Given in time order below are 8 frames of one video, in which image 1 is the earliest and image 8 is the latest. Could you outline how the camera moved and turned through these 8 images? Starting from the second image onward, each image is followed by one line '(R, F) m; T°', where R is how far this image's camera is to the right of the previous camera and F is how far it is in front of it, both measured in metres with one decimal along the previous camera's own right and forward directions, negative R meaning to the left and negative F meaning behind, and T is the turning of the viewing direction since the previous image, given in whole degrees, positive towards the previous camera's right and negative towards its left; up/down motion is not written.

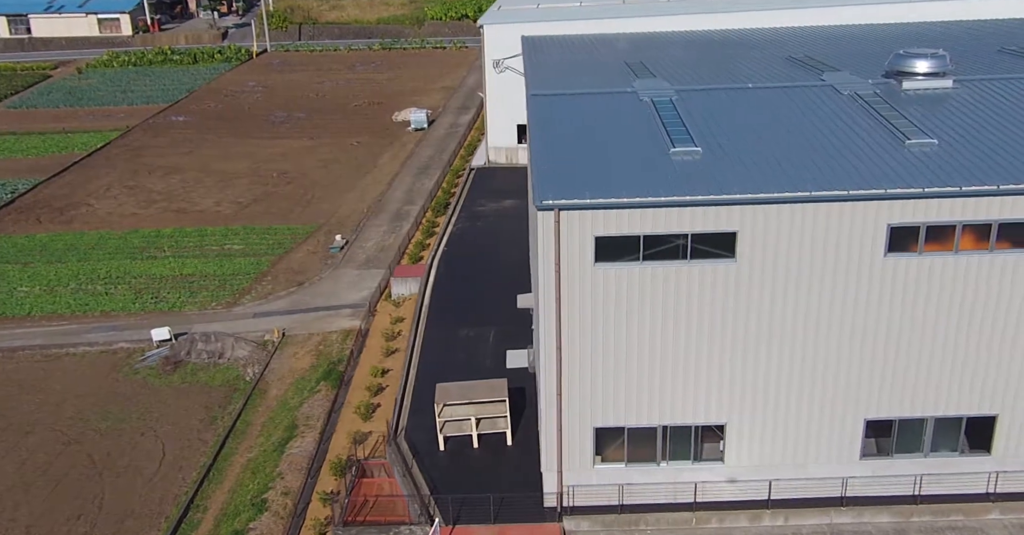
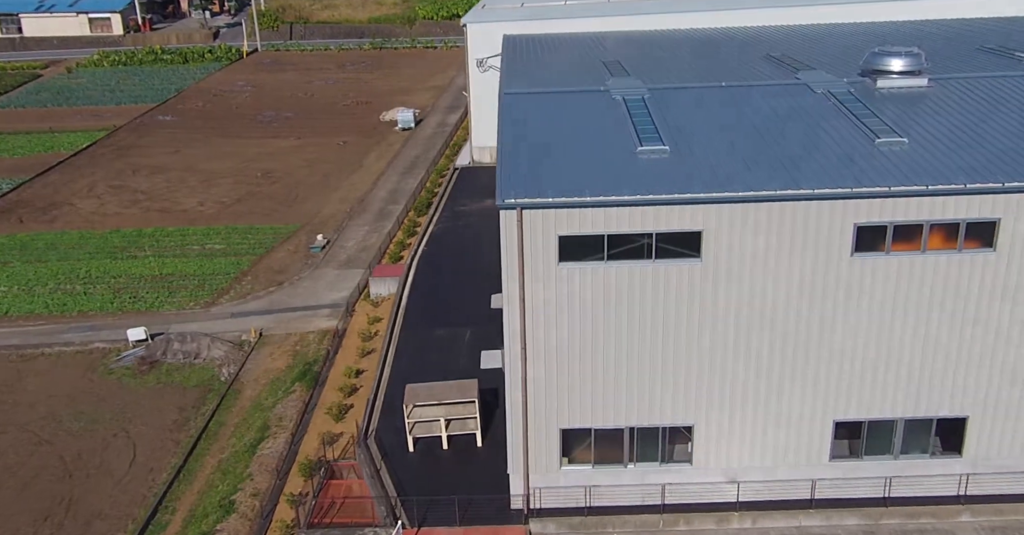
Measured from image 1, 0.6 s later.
(+0.8, +0.2) m; 0°
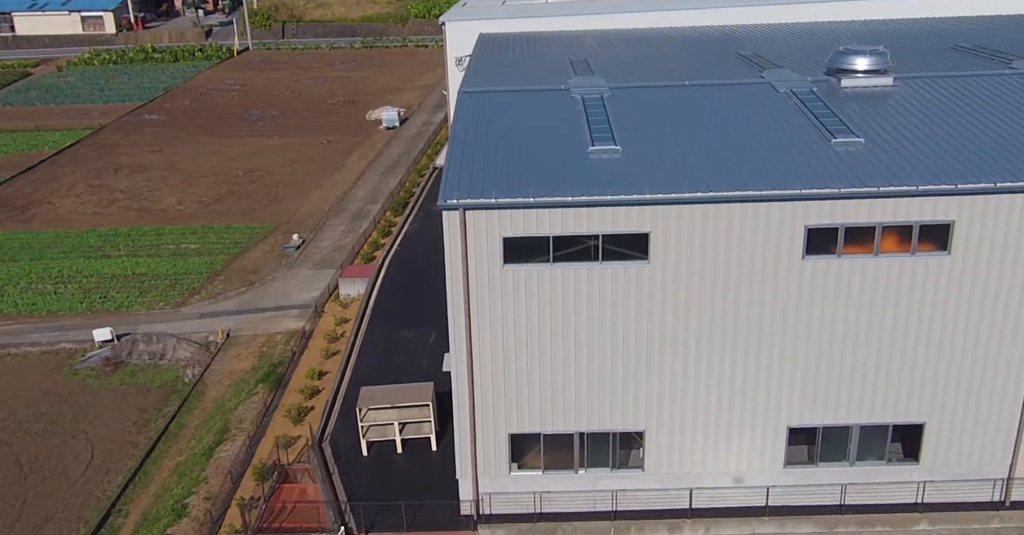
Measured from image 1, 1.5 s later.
(+1.3, +0.3) m; 0°
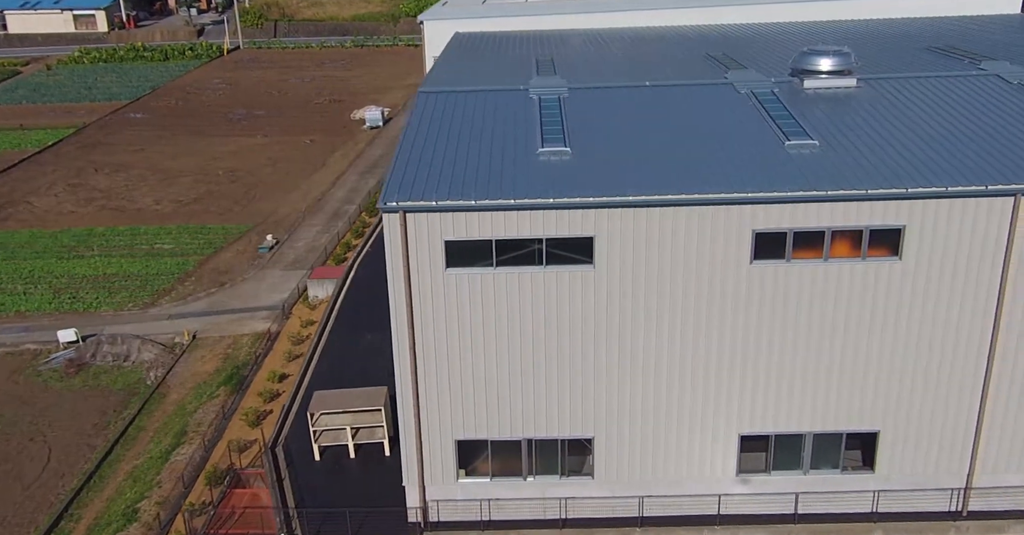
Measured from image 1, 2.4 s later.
(+1.2, +0.3) m; 0°
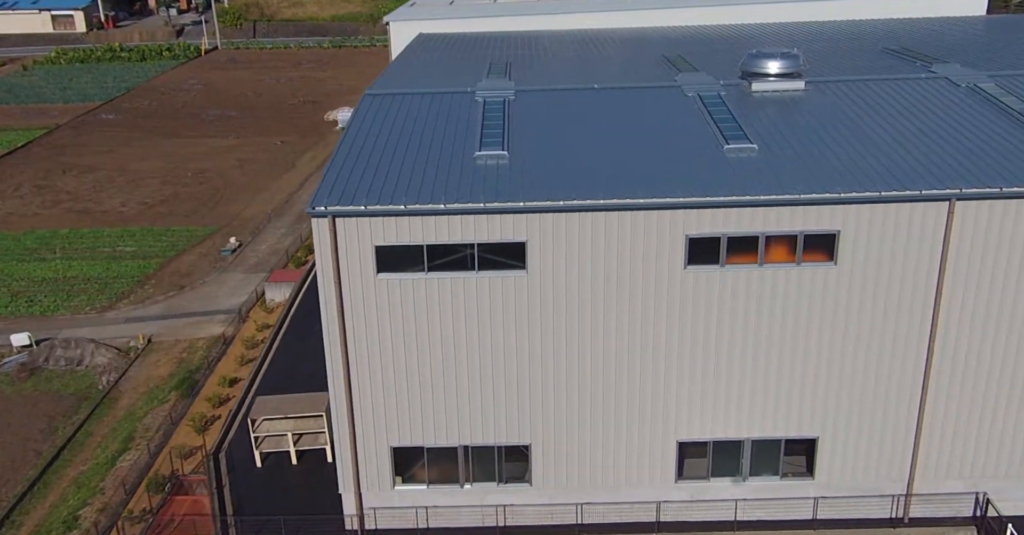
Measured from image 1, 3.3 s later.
(+1.2, +0.2) m; 0°
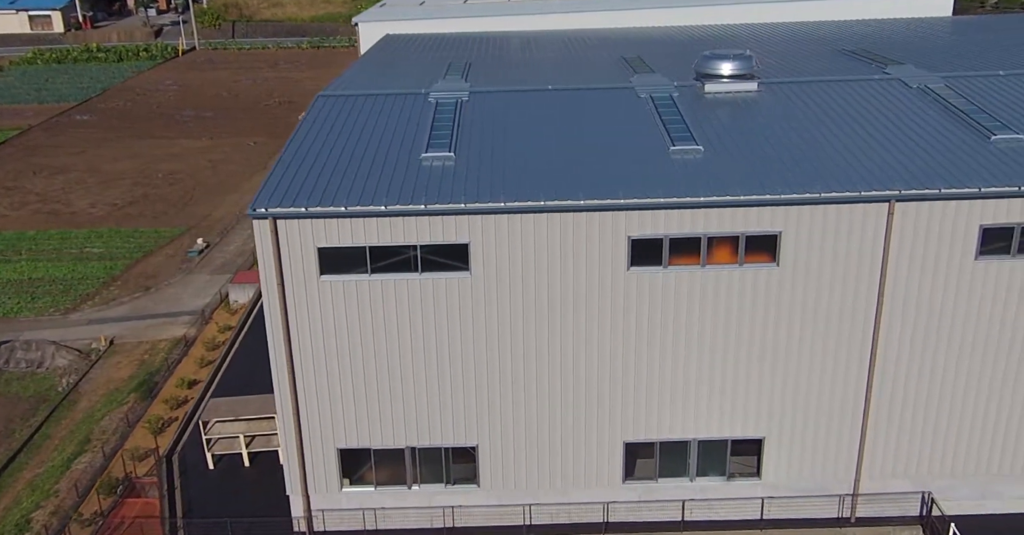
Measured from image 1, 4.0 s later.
(+0.9, 0.0) m; +1°
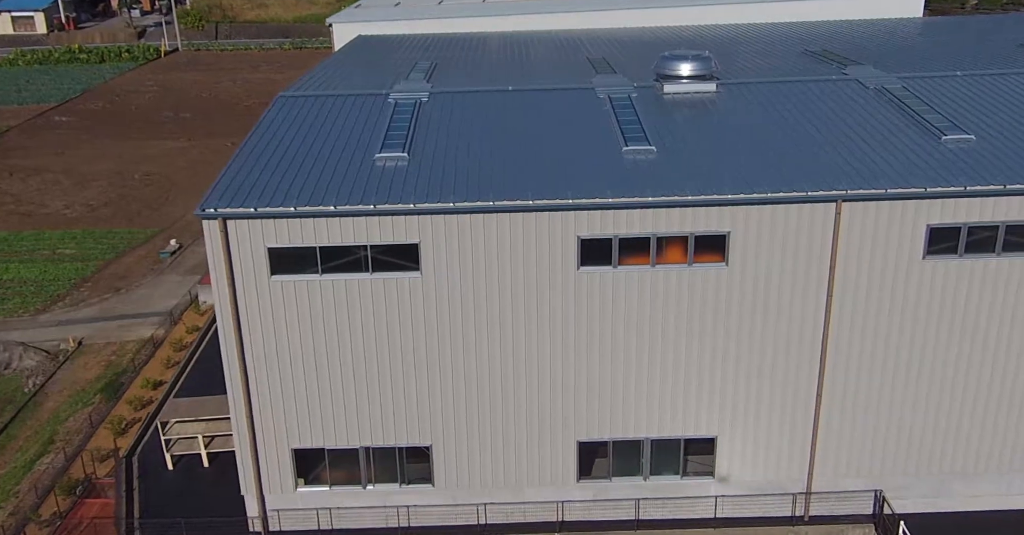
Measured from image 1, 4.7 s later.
(+0.8, -0.1) m; 0°
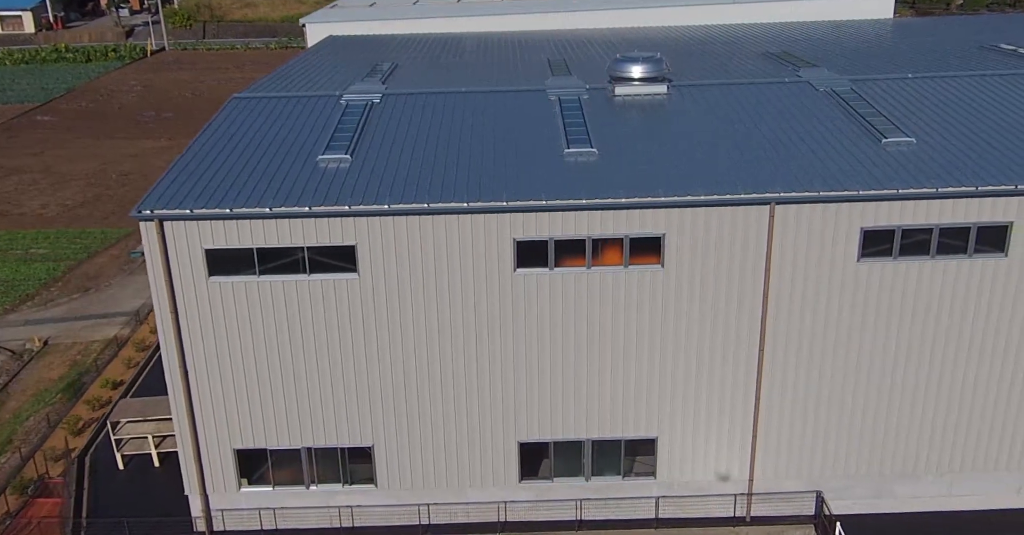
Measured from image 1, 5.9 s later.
(+1.3, -0.1) m; 0°
